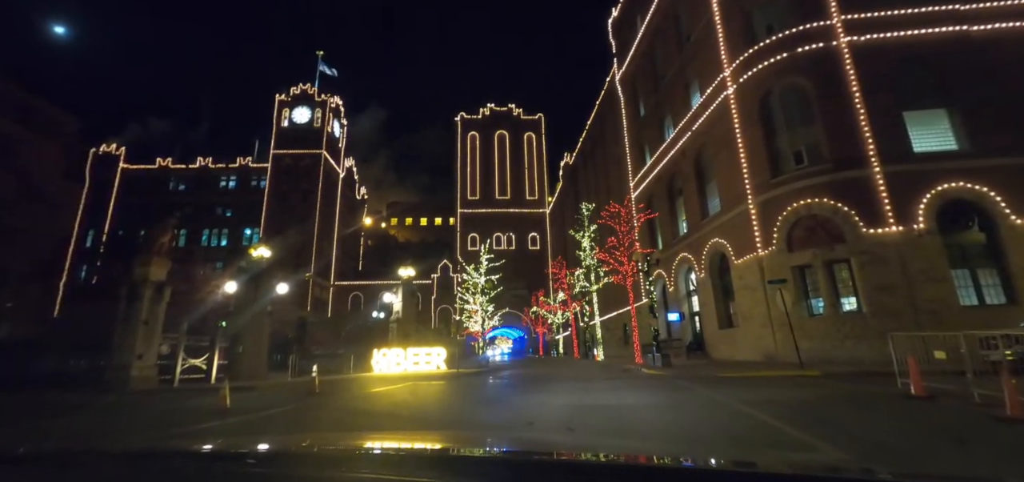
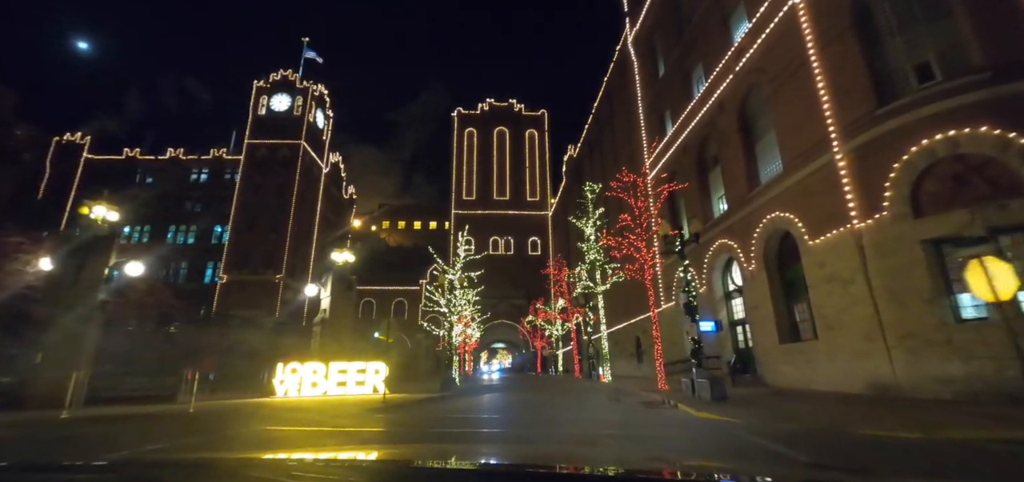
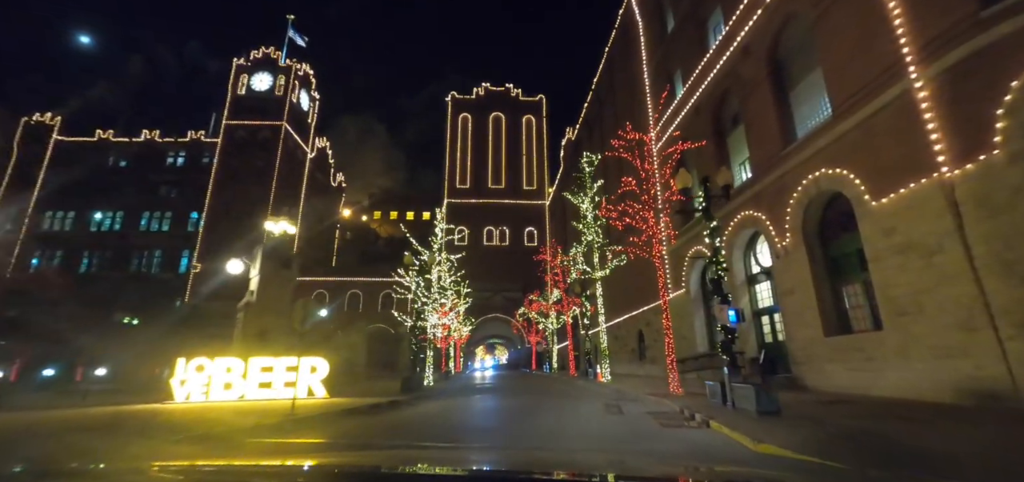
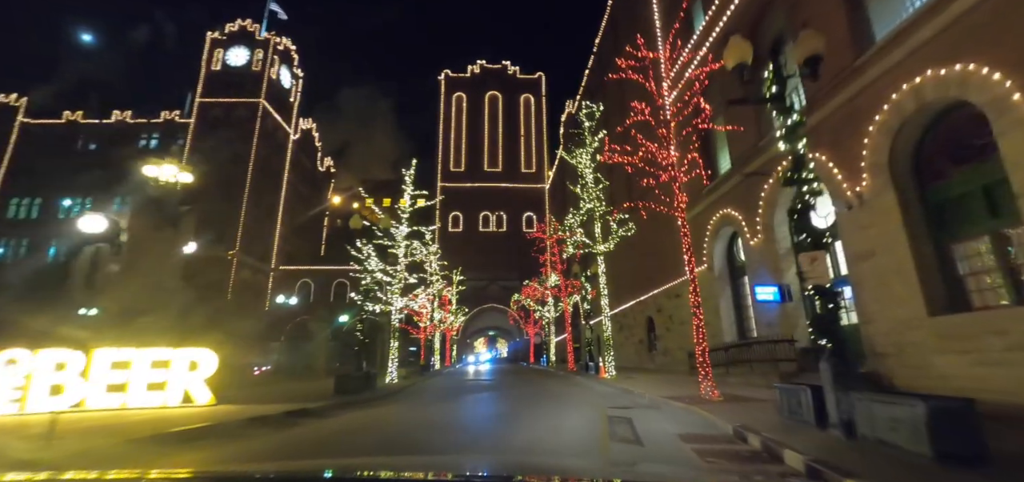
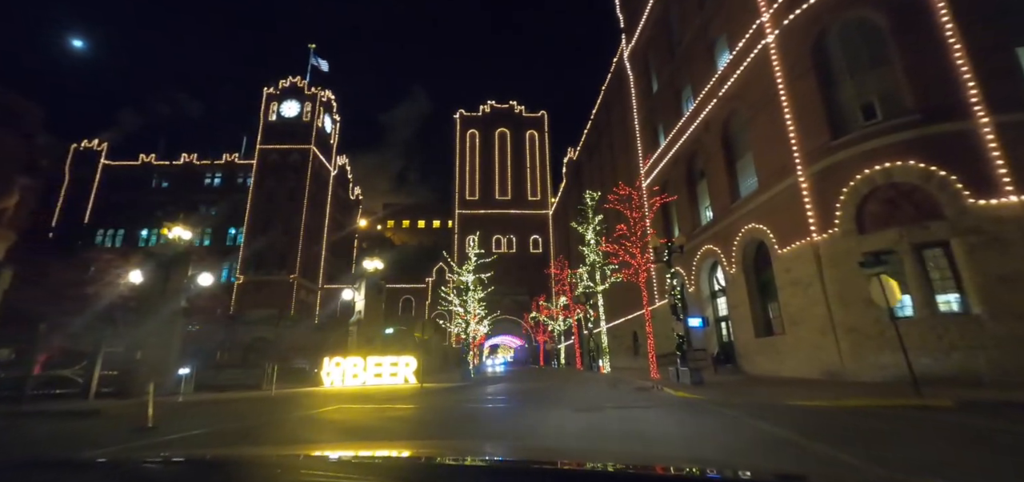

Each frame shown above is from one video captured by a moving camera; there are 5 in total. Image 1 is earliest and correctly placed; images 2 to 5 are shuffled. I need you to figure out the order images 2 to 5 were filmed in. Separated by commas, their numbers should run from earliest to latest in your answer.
5, 2, 3, 4
